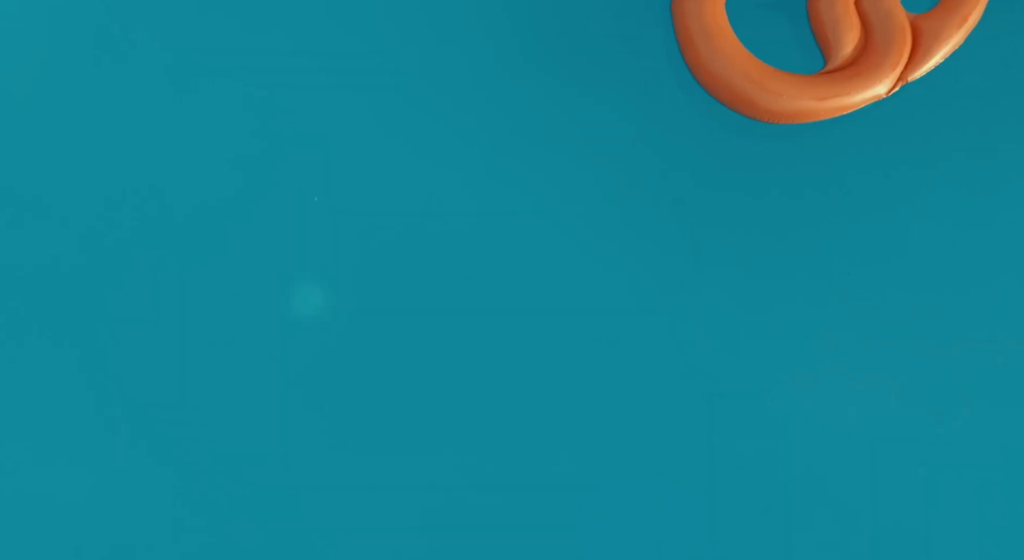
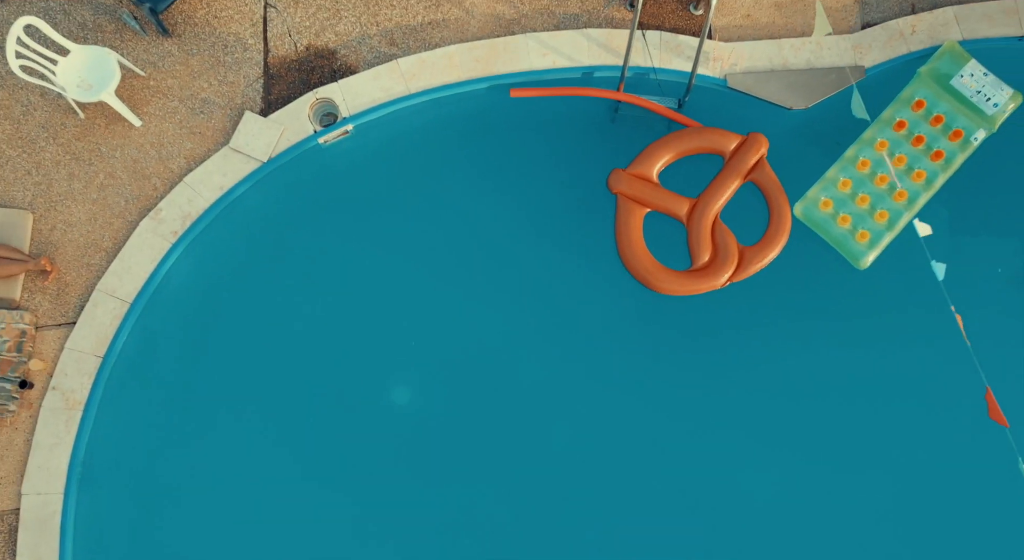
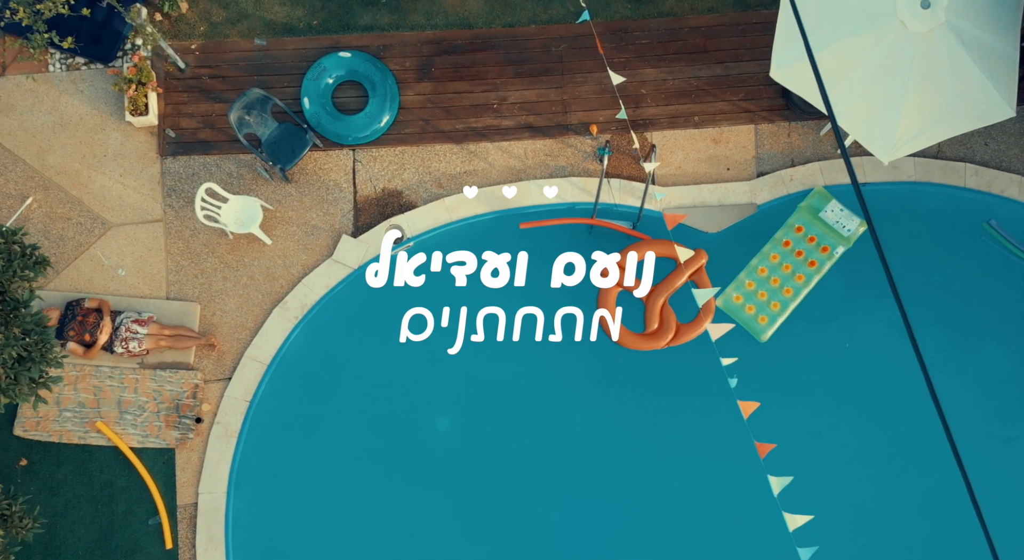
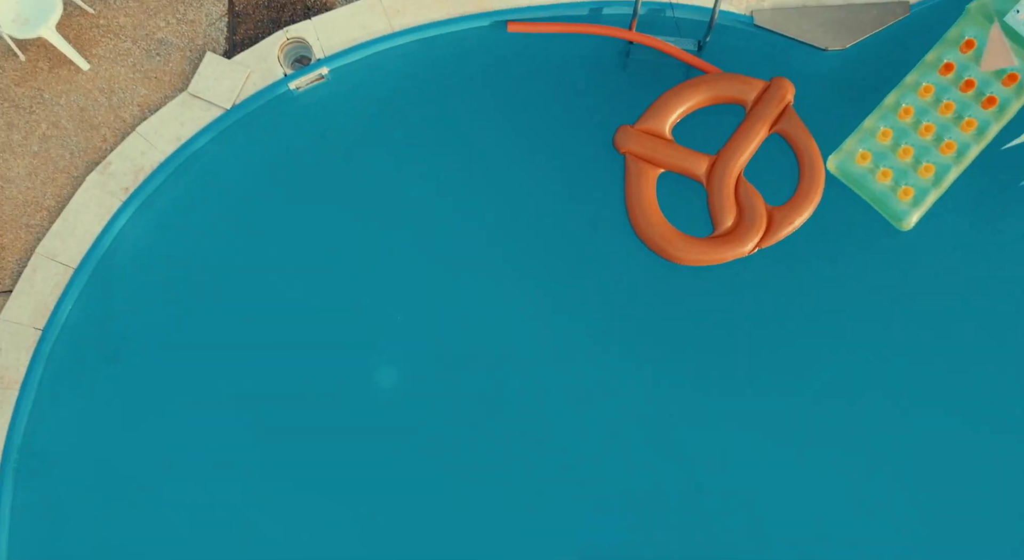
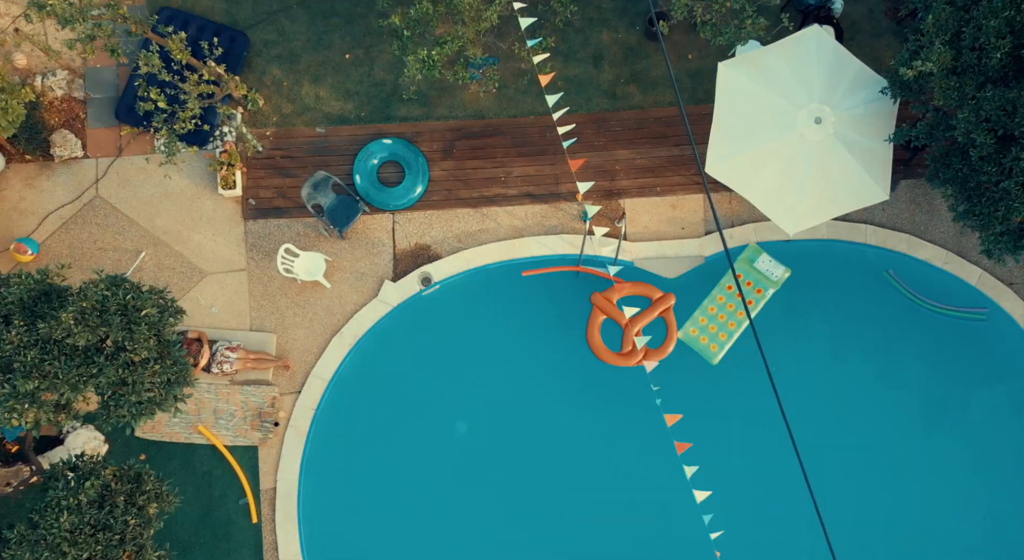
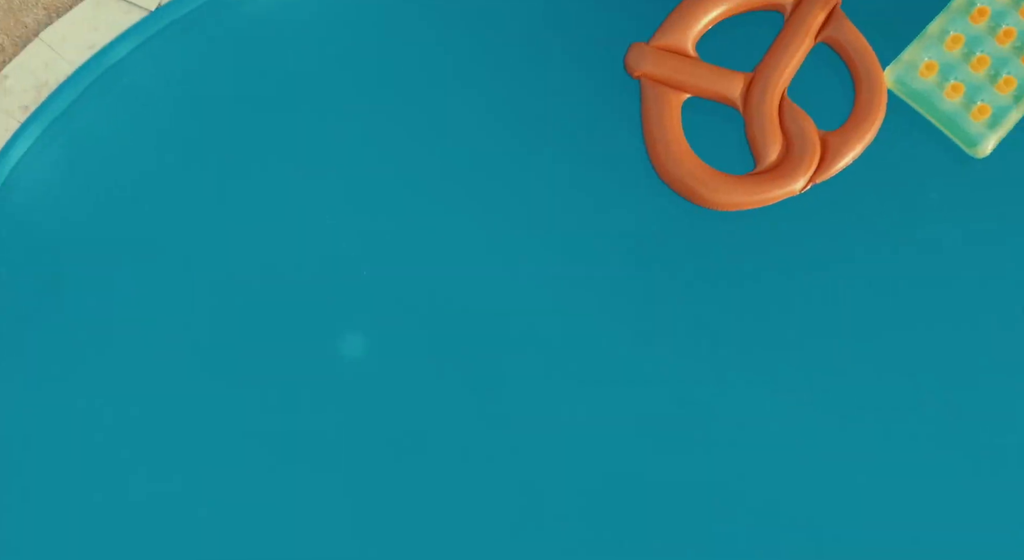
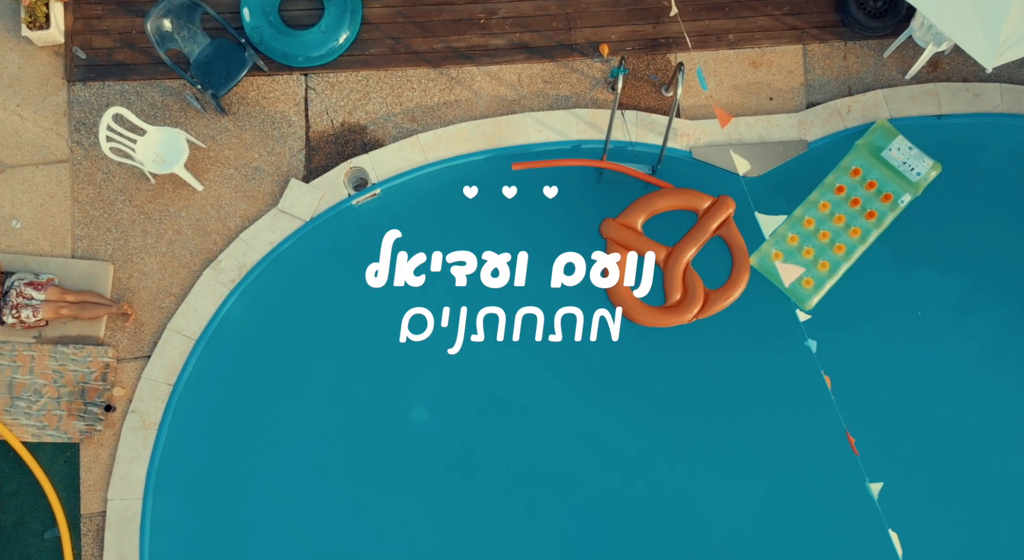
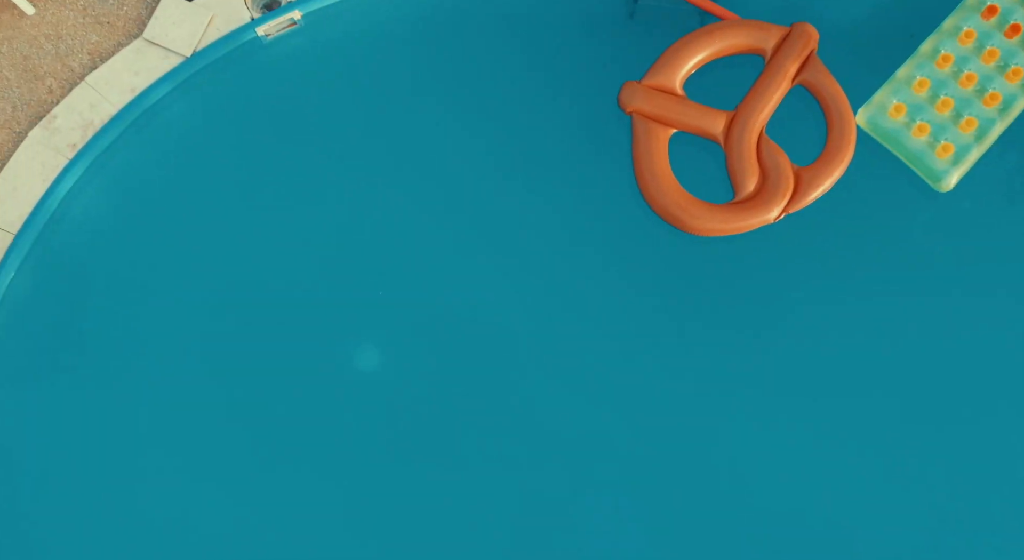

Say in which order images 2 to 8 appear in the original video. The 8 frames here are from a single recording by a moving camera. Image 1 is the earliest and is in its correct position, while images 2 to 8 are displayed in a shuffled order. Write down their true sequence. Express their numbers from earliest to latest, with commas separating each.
6, 8, 4, 2, 7, 3, 5
